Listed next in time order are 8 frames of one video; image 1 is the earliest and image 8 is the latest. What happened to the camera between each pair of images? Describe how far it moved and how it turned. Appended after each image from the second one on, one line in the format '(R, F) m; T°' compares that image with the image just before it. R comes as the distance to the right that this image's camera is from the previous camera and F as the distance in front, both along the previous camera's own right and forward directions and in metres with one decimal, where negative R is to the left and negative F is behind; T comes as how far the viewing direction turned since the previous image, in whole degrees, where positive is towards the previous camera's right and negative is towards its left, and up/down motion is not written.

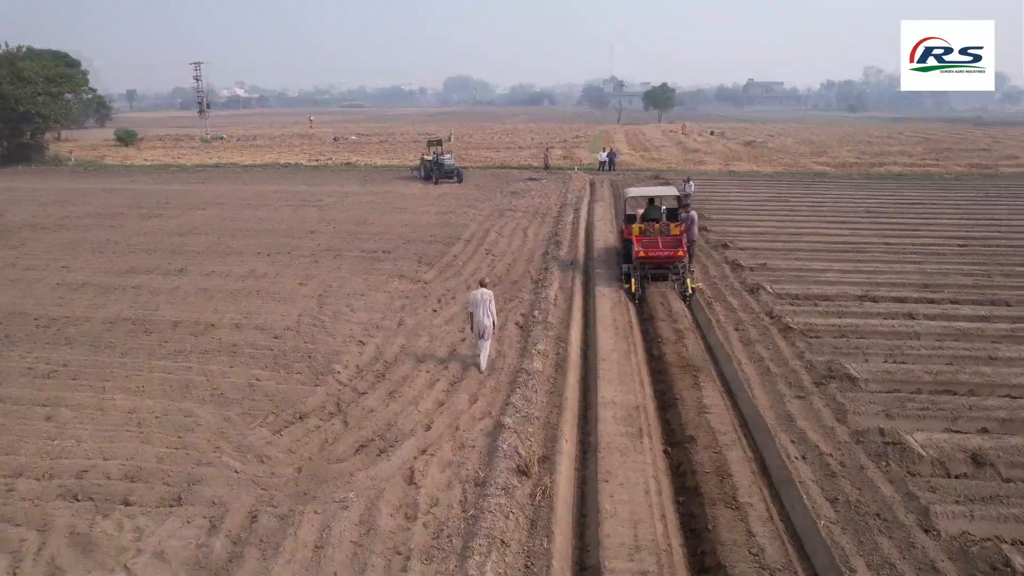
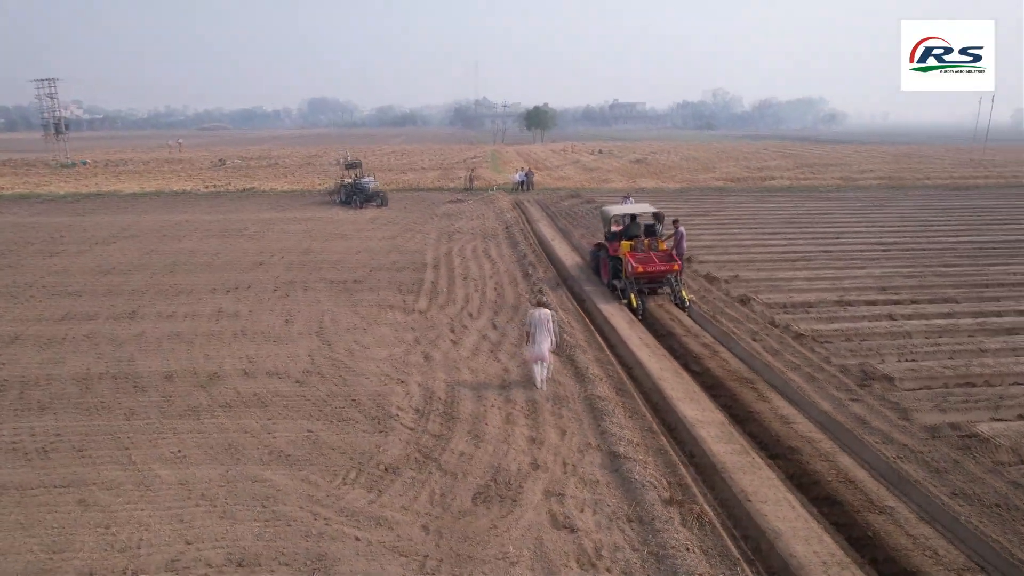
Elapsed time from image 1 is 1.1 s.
(-2.2, +0.5) m; +11°
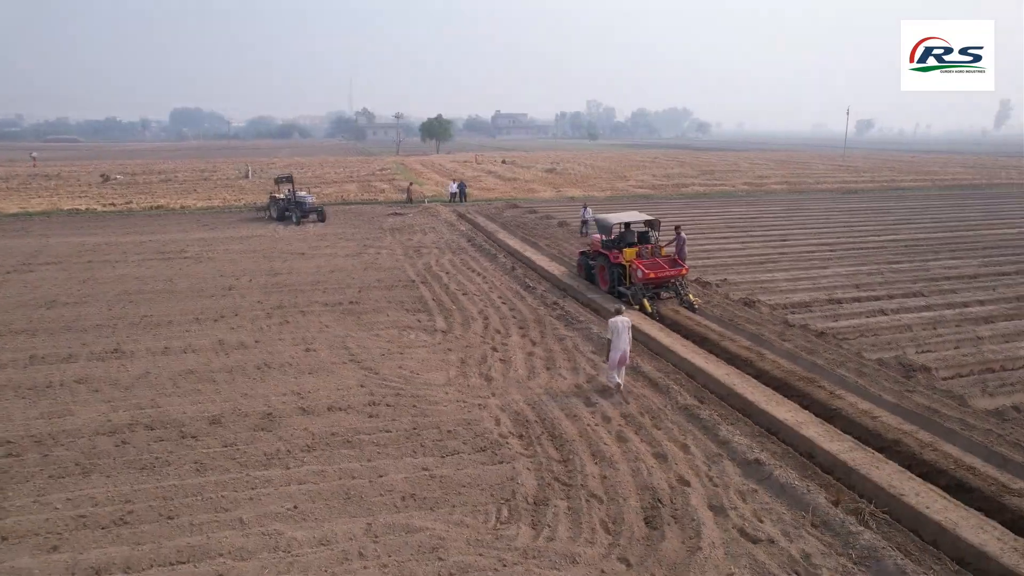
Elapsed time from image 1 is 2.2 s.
(-2.4, +0.5) m; +10°
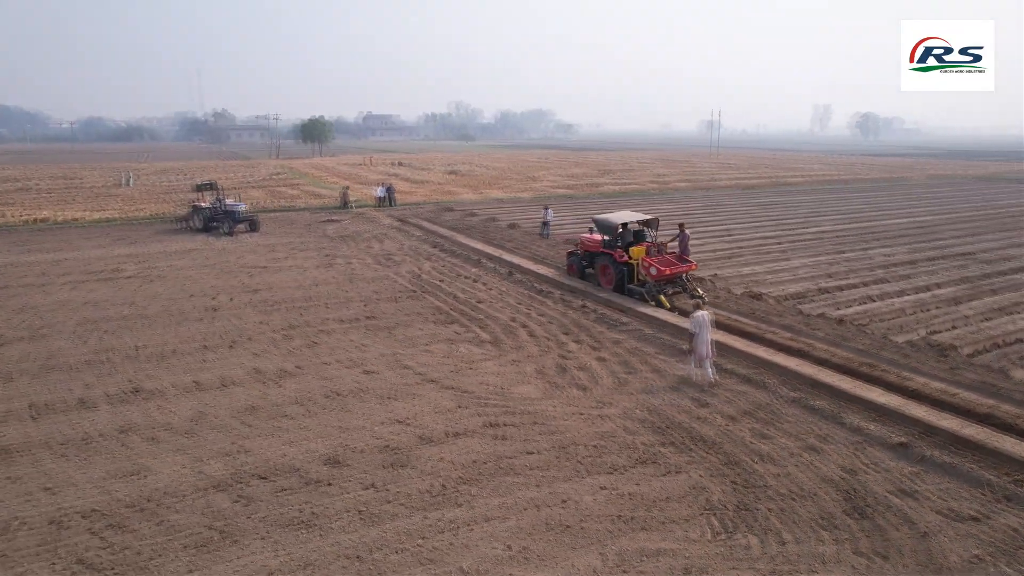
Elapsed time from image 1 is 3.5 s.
(-2.9, +0.6) m; +12°
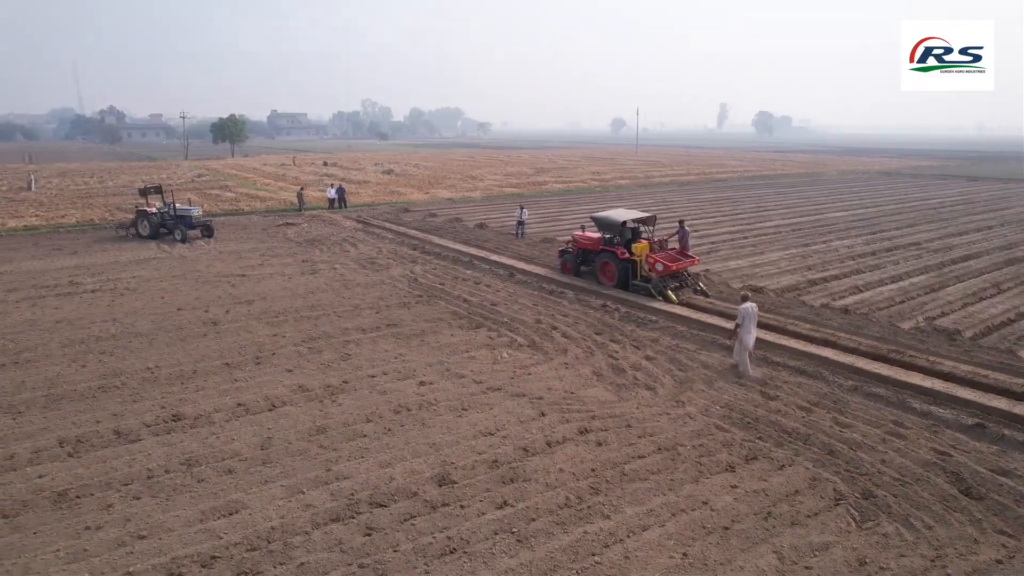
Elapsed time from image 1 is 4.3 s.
(-2.0, +0.3) m; +8°
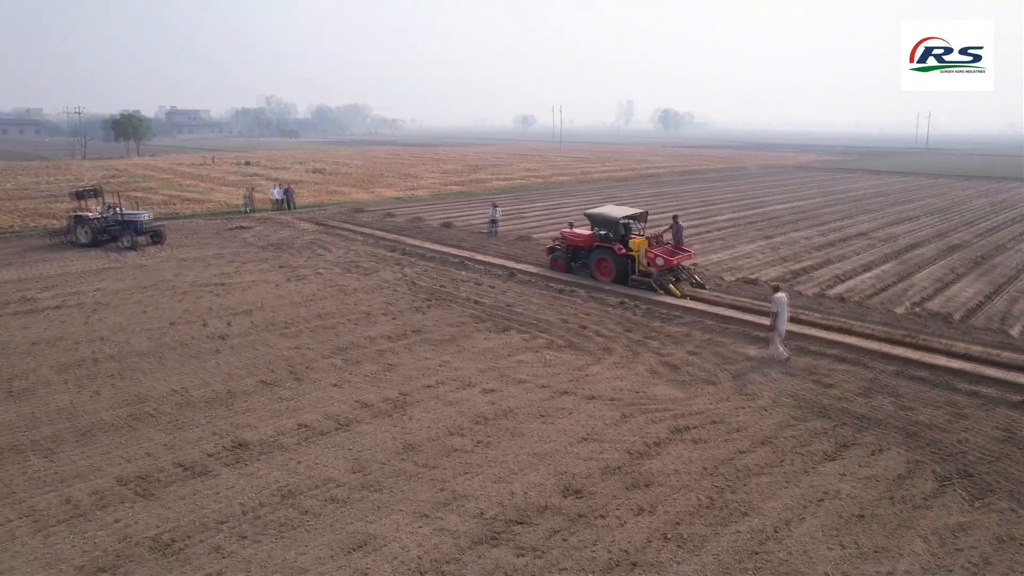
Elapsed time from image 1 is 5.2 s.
(-1.9, +0.4) m; +8°
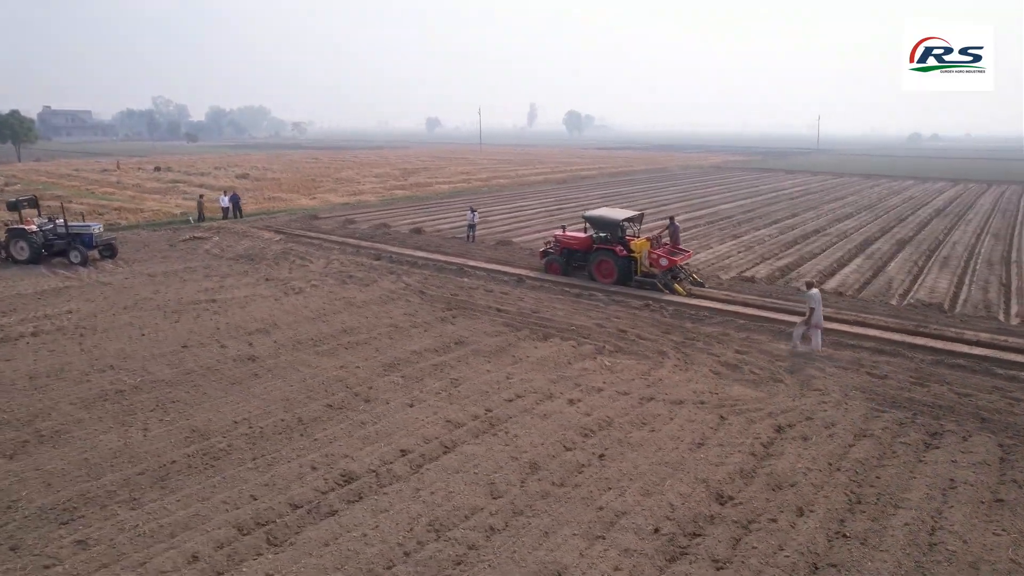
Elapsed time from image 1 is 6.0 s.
(-2.2, +0.4) m; +8°
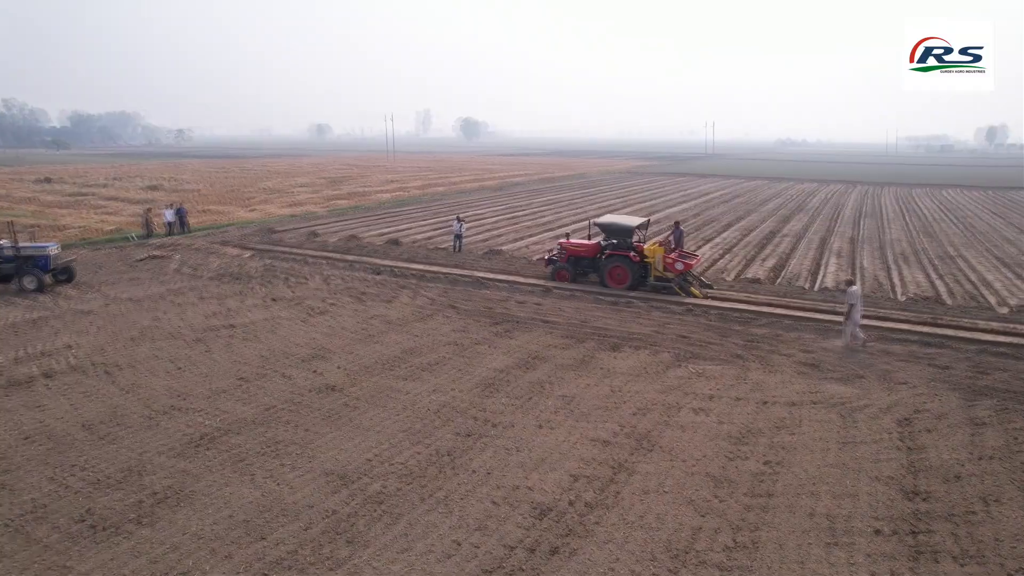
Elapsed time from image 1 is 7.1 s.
(-2.7, +0.5) m; +9°
